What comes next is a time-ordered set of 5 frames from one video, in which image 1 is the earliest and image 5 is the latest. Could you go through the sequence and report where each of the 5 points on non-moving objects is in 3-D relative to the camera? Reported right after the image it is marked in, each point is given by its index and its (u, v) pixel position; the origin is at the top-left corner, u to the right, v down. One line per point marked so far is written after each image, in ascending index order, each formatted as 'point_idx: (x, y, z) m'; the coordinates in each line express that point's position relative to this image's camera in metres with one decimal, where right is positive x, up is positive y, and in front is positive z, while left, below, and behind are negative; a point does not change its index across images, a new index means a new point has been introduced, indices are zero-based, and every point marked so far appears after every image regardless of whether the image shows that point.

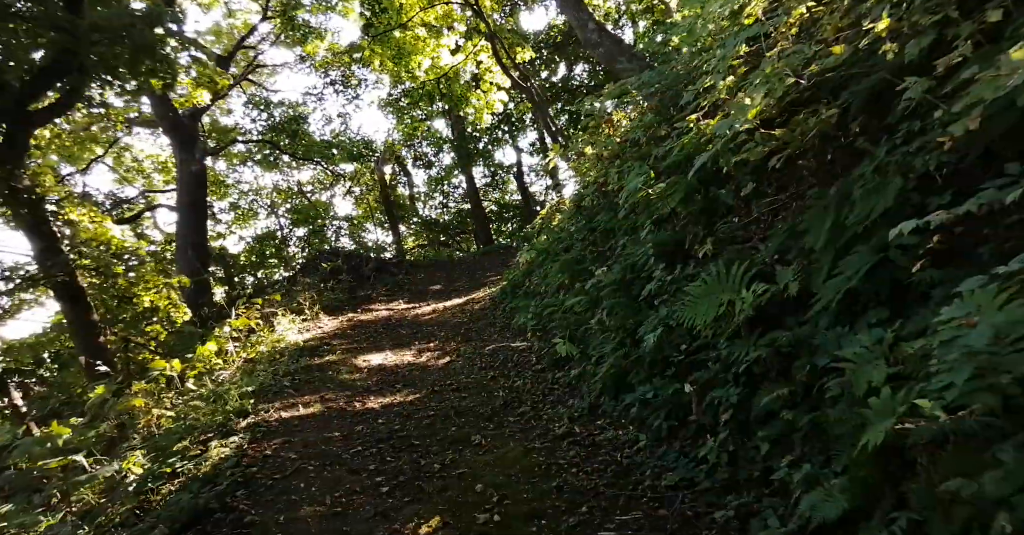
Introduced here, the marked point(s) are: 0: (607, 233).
0: (+1.2, +0.4, +8.1) m
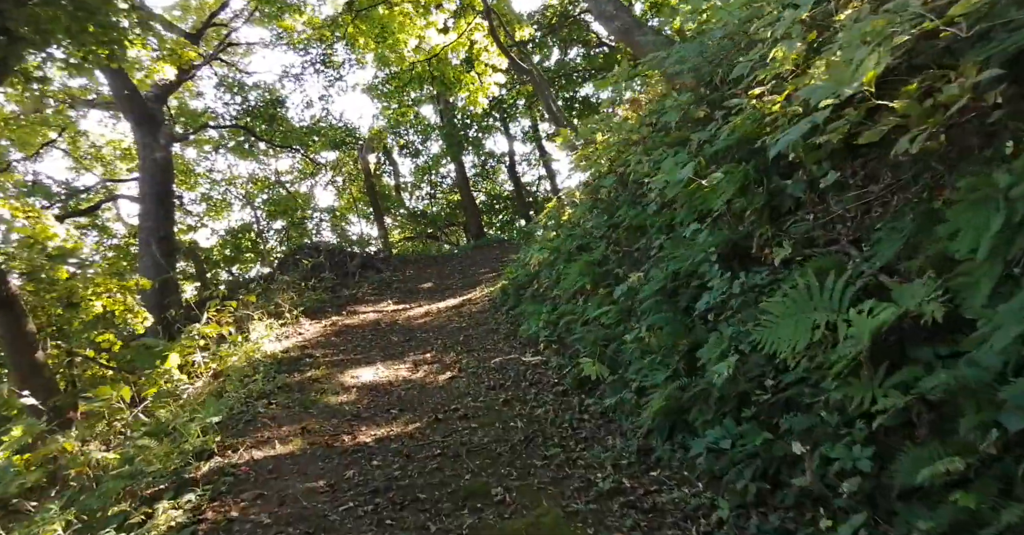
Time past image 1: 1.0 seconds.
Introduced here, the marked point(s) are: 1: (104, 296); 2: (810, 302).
0: (+1.3, +0.4, +7.0) m
1: (-5.0, -0.3, +8.1) m
2: (+1.7, -0.2, +3.9) m
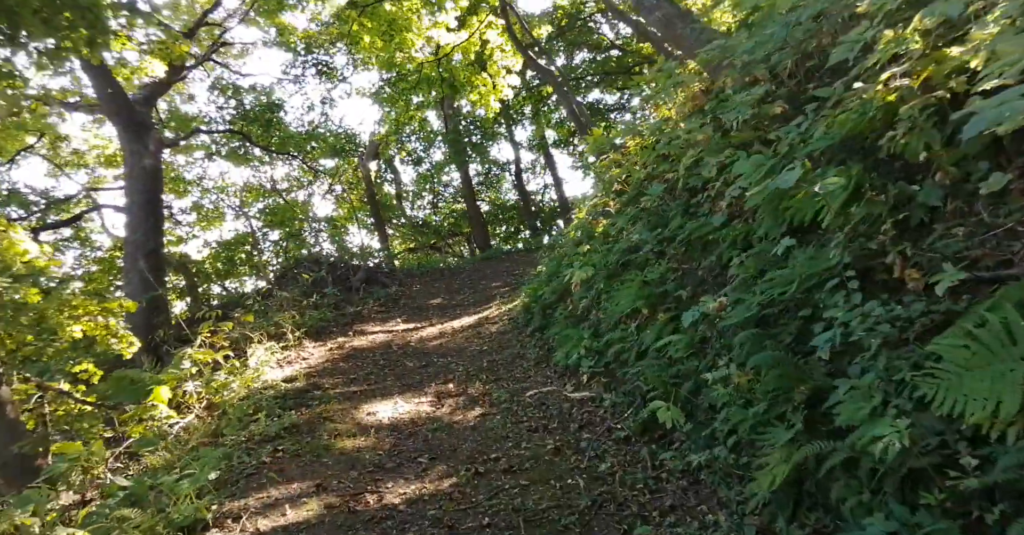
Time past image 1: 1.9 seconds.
0: (+1.7, +0.2, +6.1) m
1: (-4.6, -0.6, +7.1) m
2: (+2.2, -0.4, +2.9) m
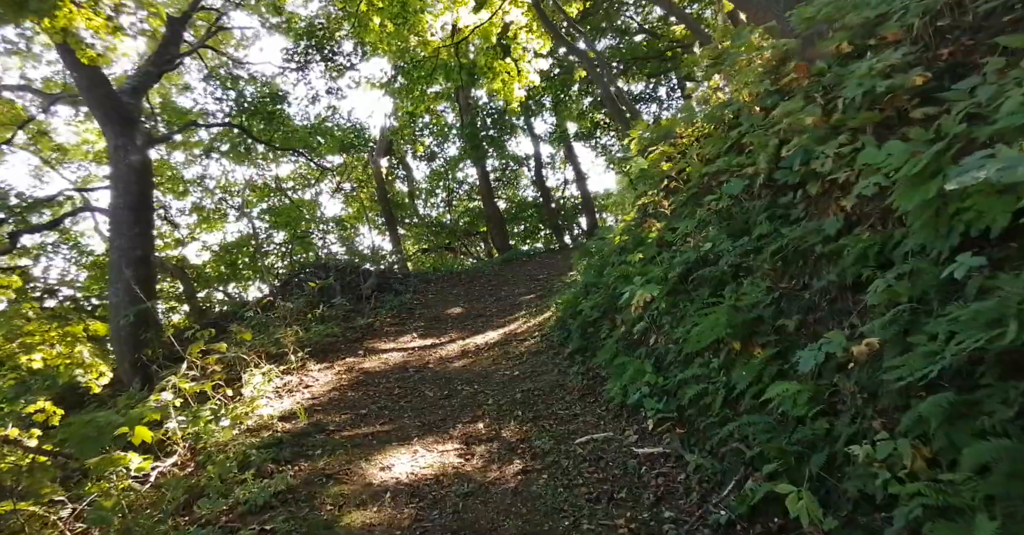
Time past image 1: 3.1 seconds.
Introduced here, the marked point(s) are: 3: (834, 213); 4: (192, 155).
0: (+2.1, 0.0, +4.7) m
1: (-4.2, -0.8, +5.8) m
2: (+2.5, -0.5, +1.5) m
3: (+2.3, +0.4, +4.6) m
4: (-7.6, +2.6, +15.5) m
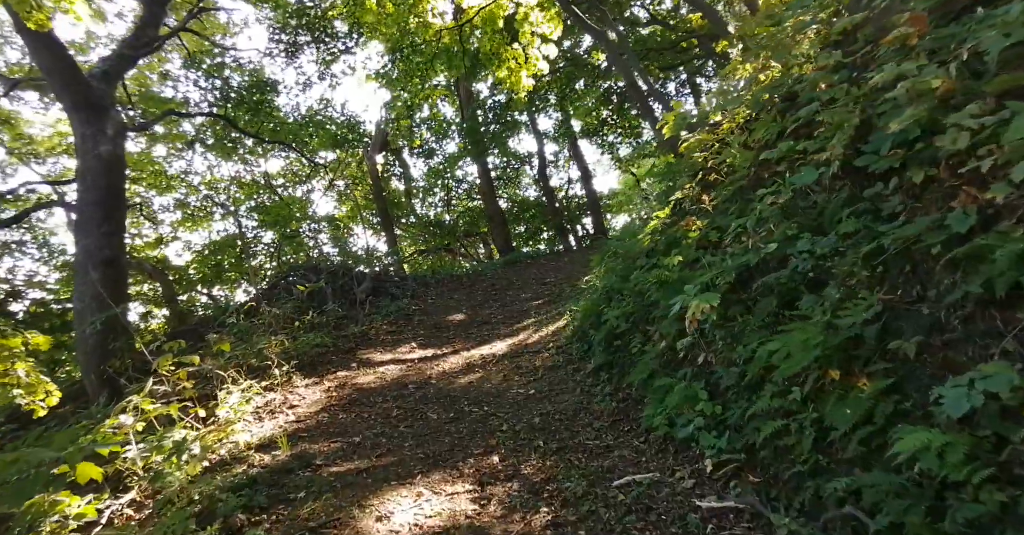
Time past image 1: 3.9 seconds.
0: (+2.3, 0.0, +3.7) m
1: (-4.0, -0.8, +4.7) m
2: (+2.7, -0.6, +0.5) m
3: (+2.5, +0.3, +3.6) m
4: (-7.4, +2.6, +14.4) m
